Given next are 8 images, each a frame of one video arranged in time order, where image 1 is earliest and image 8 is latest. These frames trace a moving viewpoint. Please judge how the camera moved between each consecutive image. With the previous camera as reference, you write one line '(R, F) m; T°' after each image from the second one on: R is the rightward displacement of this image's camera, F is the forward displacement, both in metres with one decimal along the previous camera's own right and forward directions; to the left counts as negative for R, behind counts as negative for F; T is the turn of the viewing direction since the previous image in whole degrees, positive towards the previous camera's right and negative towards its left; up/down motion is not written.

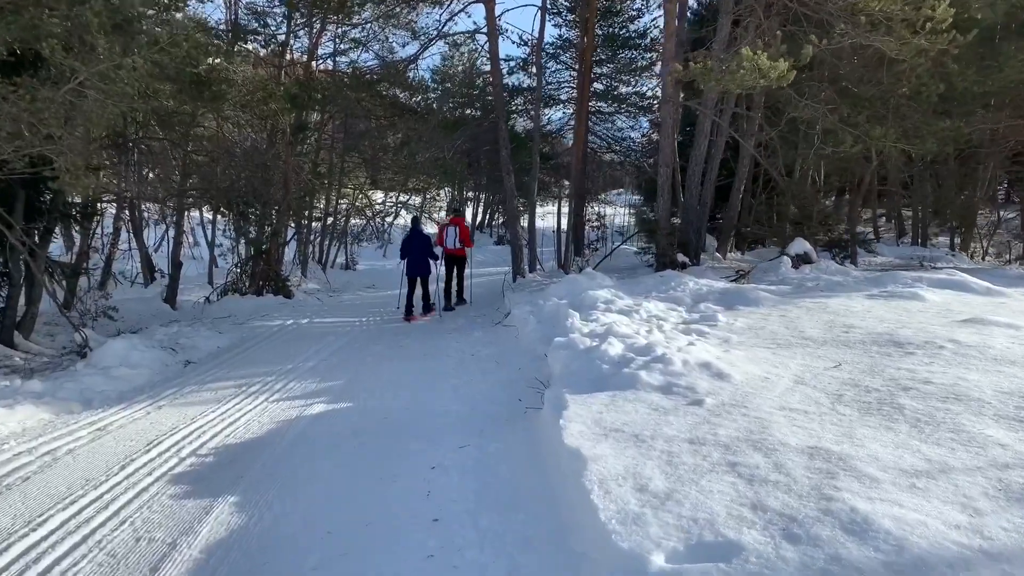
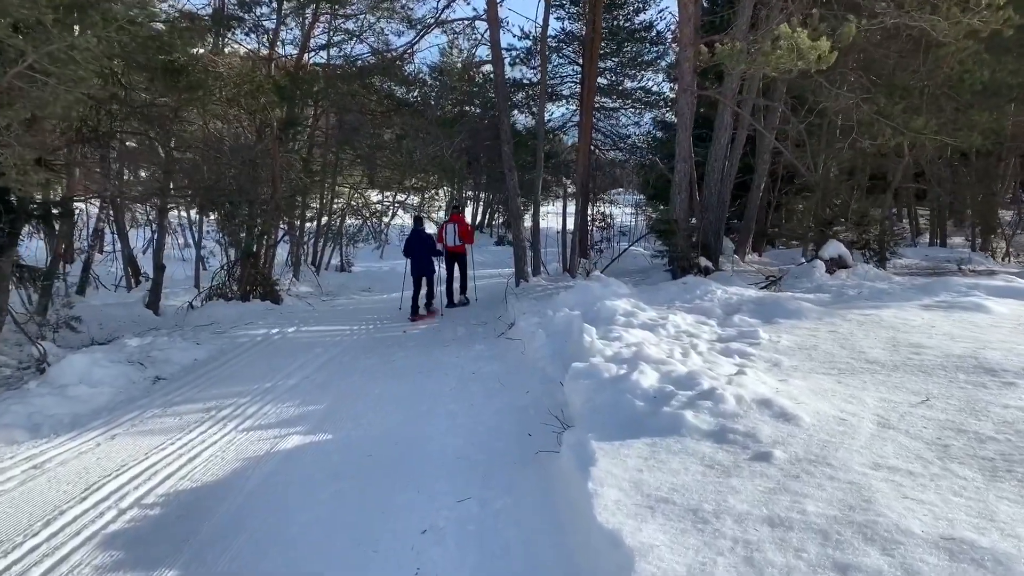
(-0.1, +0.9) m; 0°
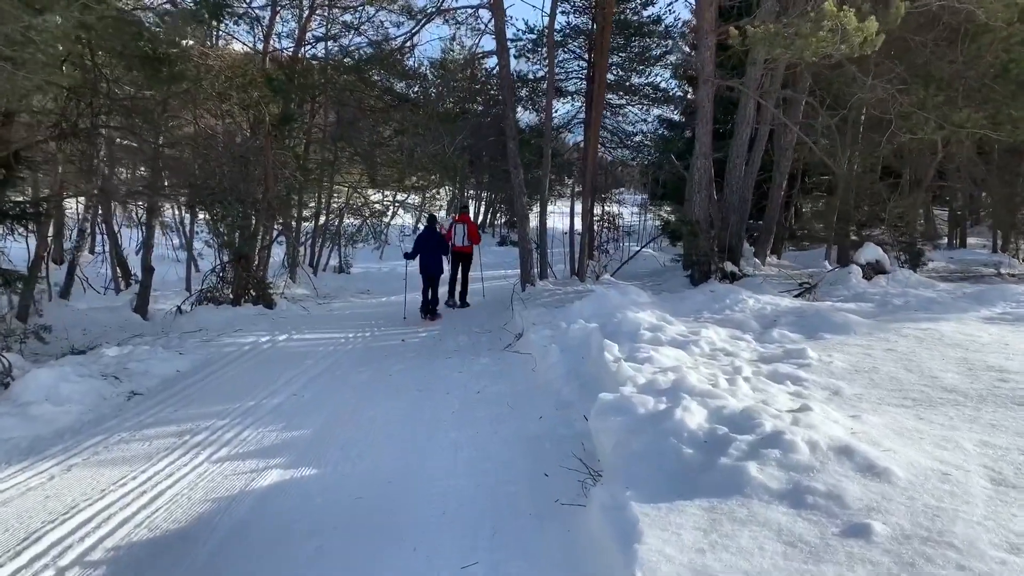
(-0.1, +0.7) m; 0°
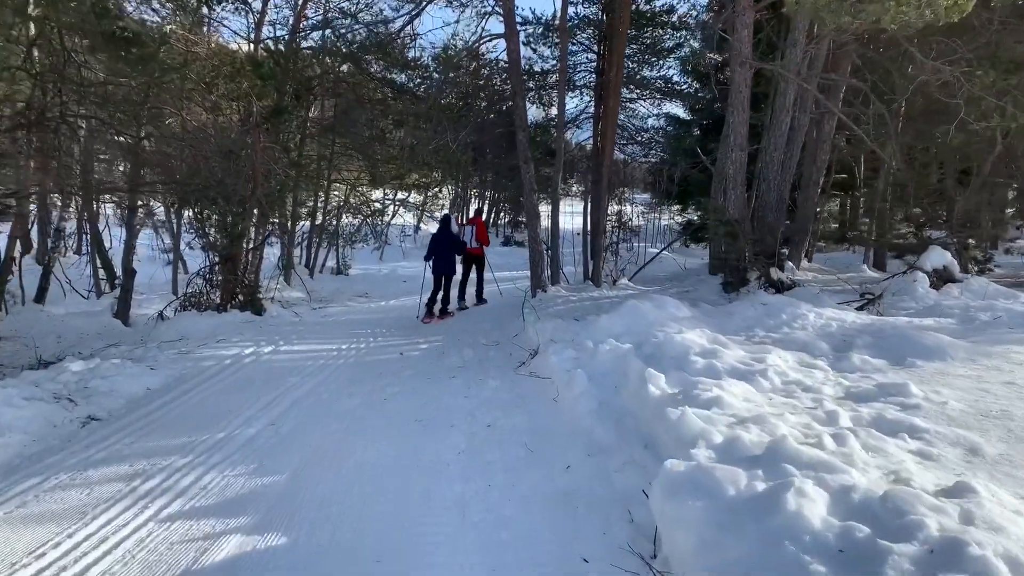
(-0.1, +1.0) m; 0°
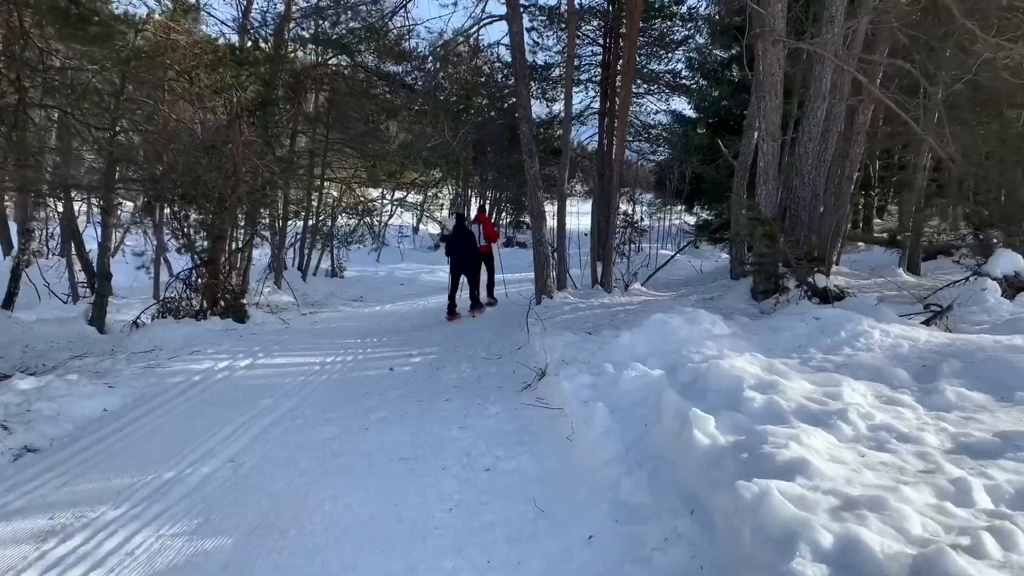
(0.0, +0.9) m; 0°
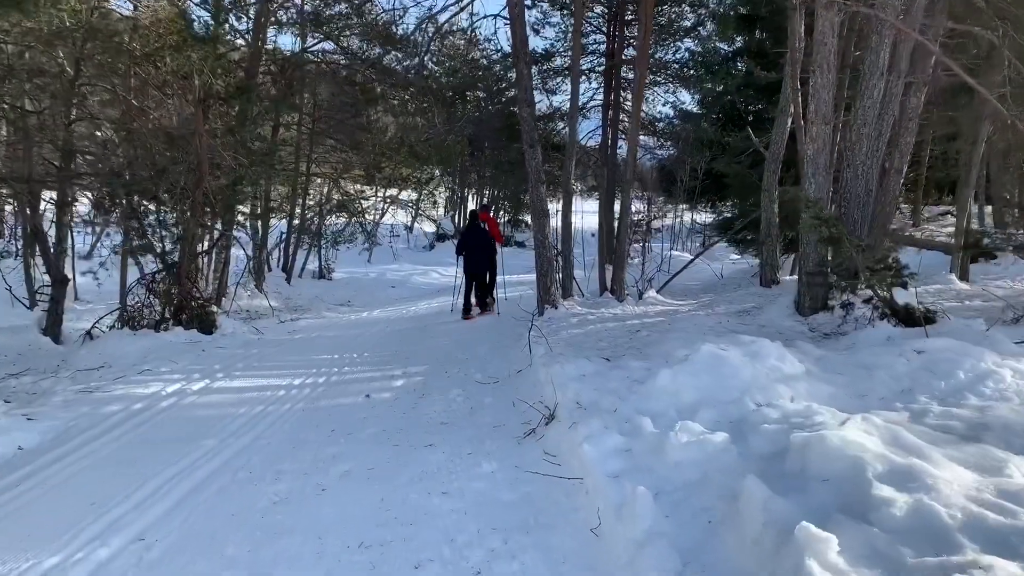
(0.0, +1.2) m; 0°
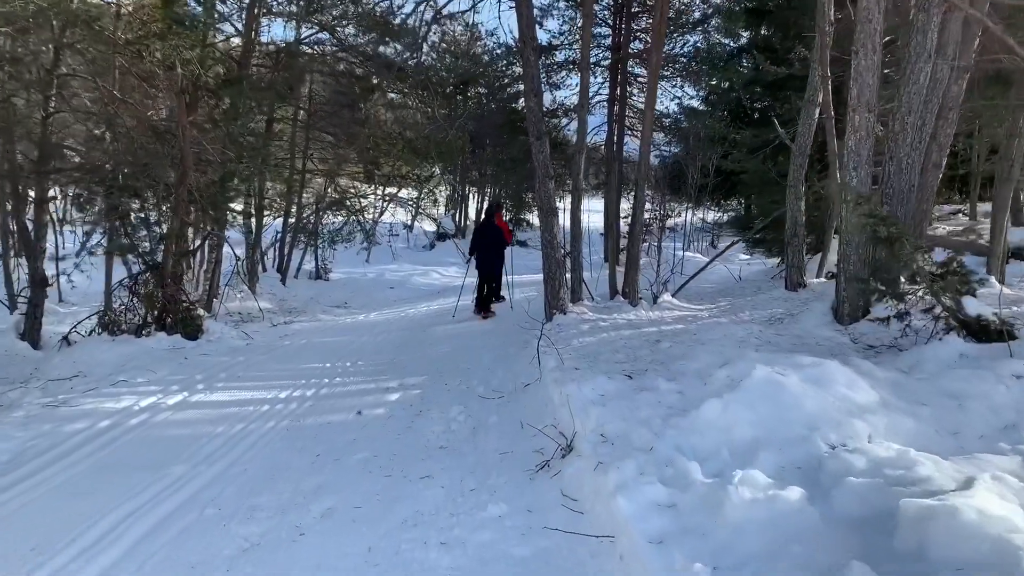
(0.0, +0.6) m; 0°
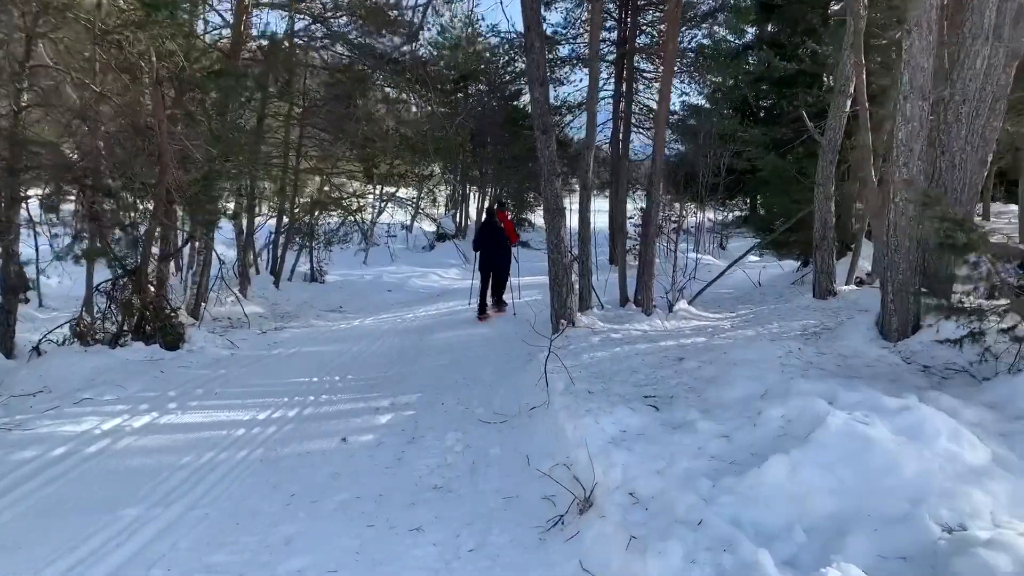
(0.0, +0.6) m; 0°
